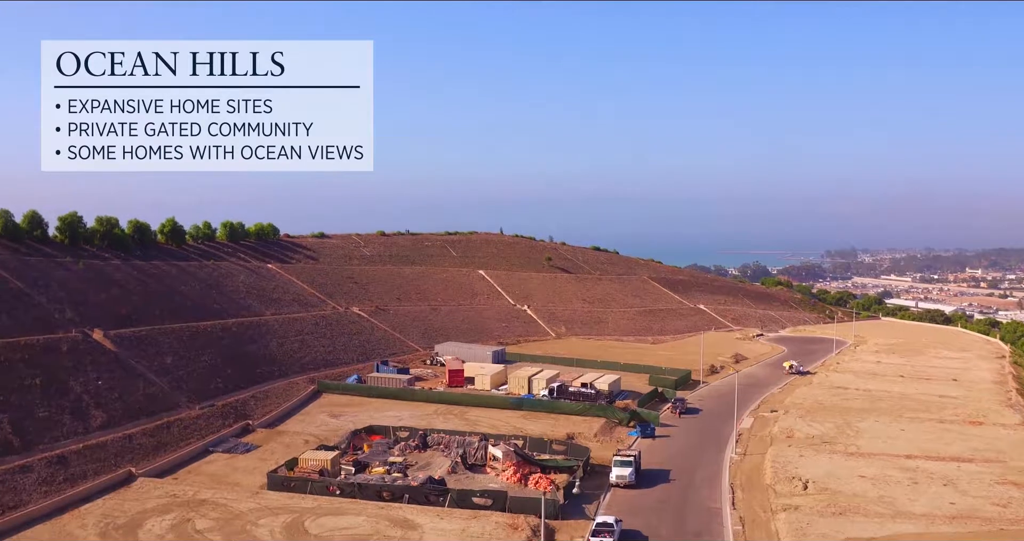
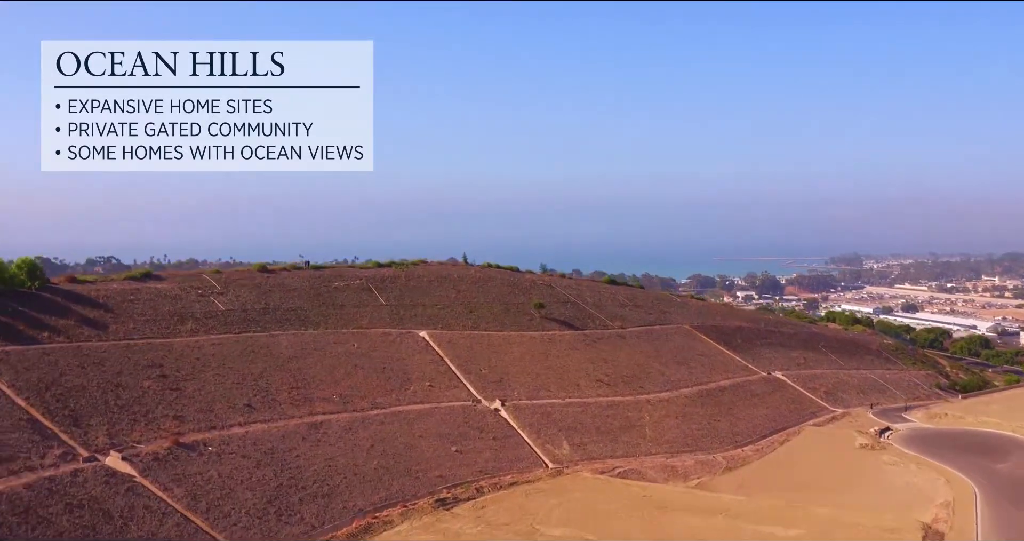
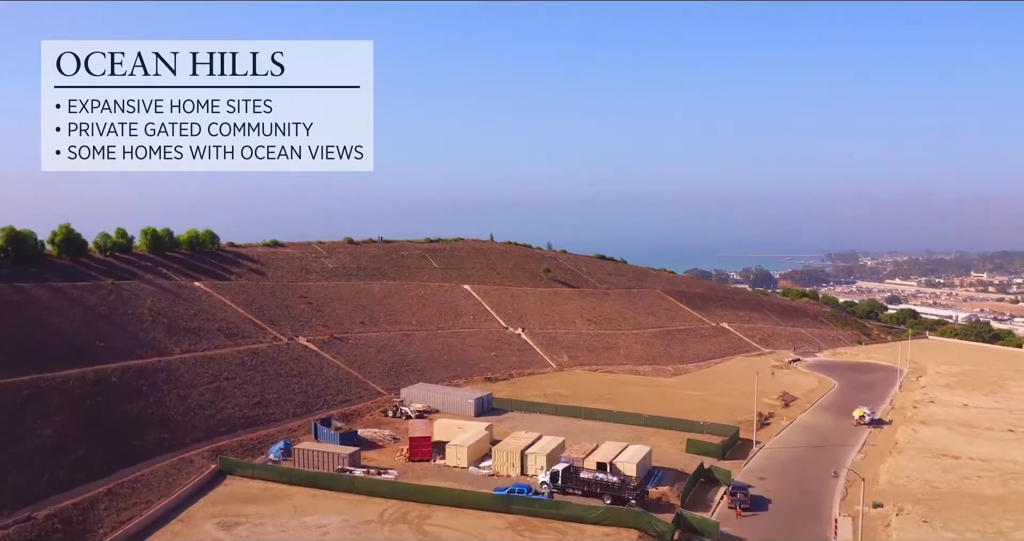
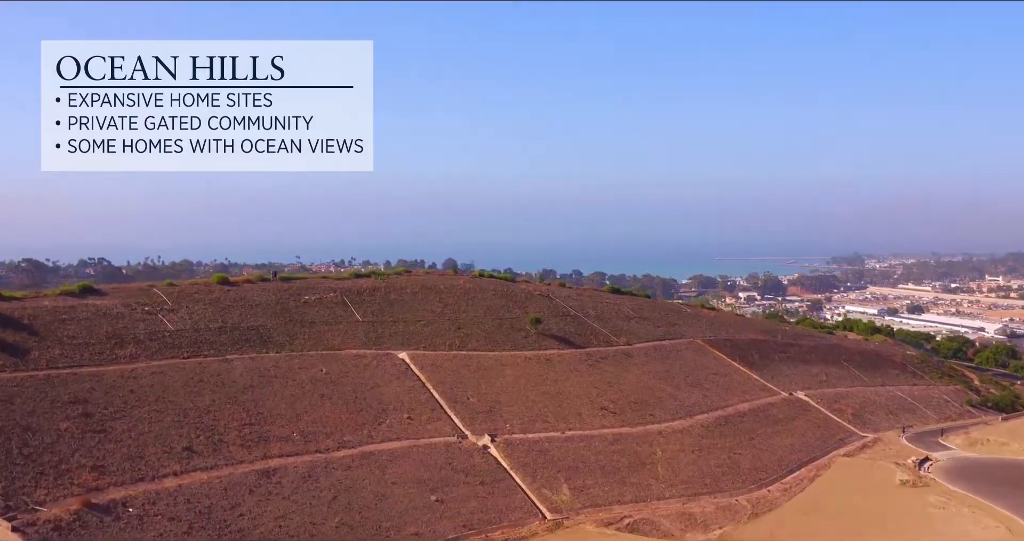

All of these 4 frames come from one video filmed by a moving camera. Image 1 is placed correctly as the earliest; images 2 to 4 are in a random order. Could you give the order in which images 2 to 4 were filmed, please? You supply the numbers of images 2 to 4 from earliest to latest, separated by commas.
3, 2, 4
